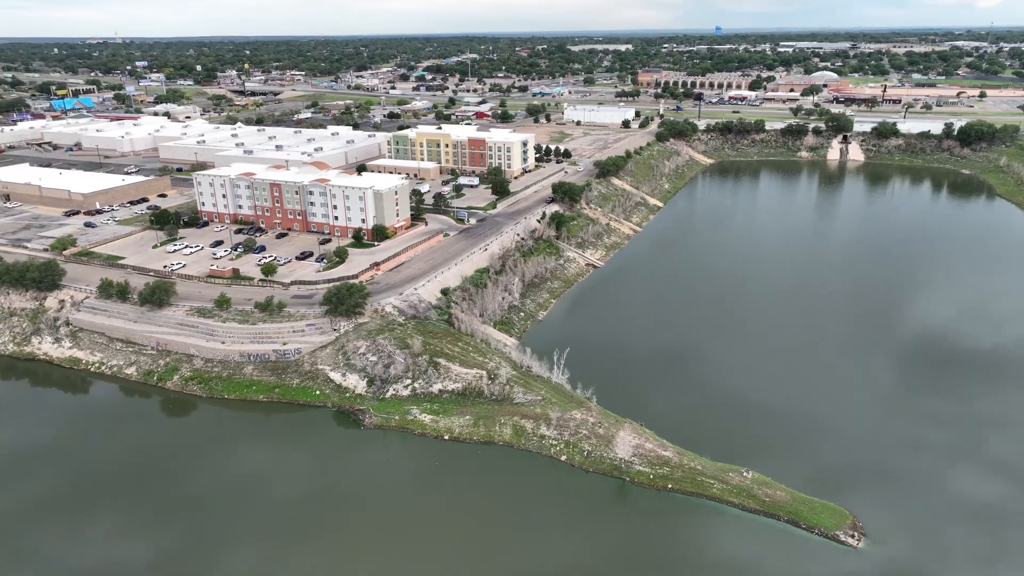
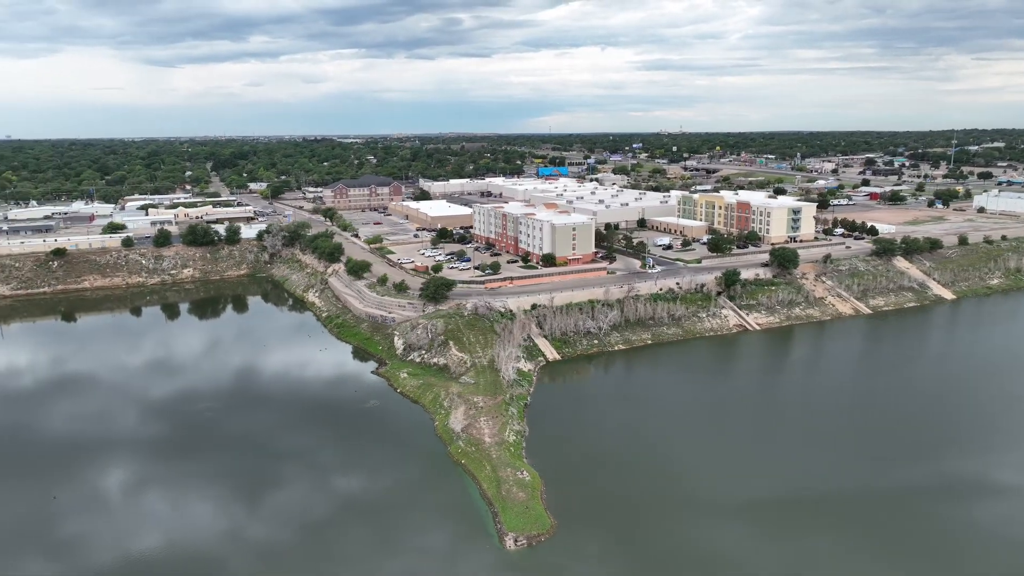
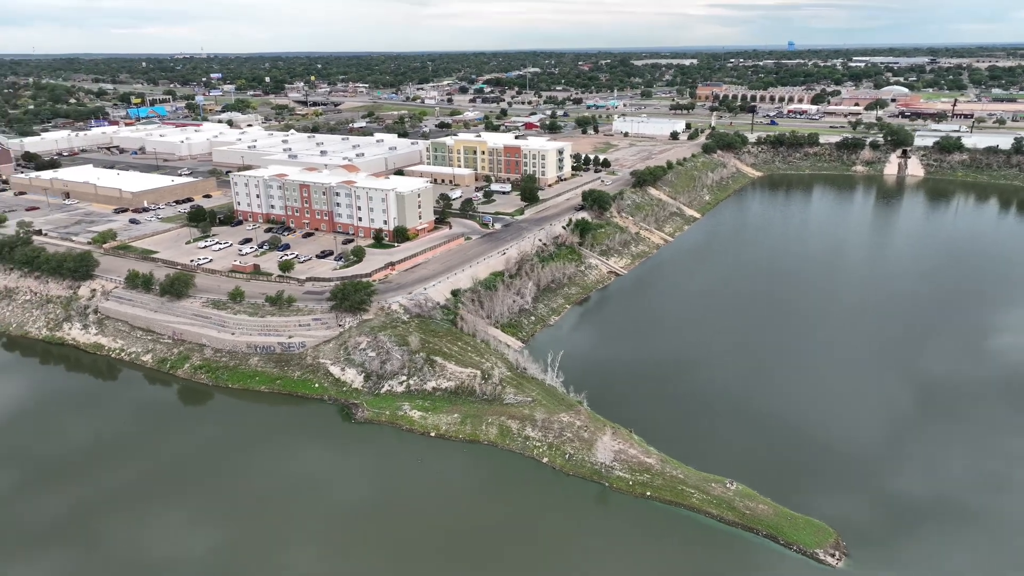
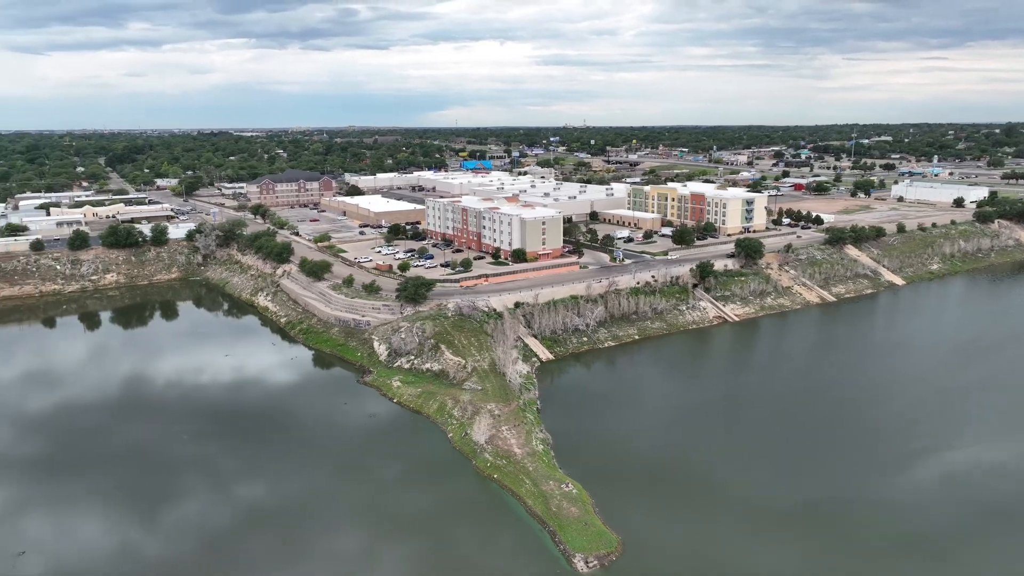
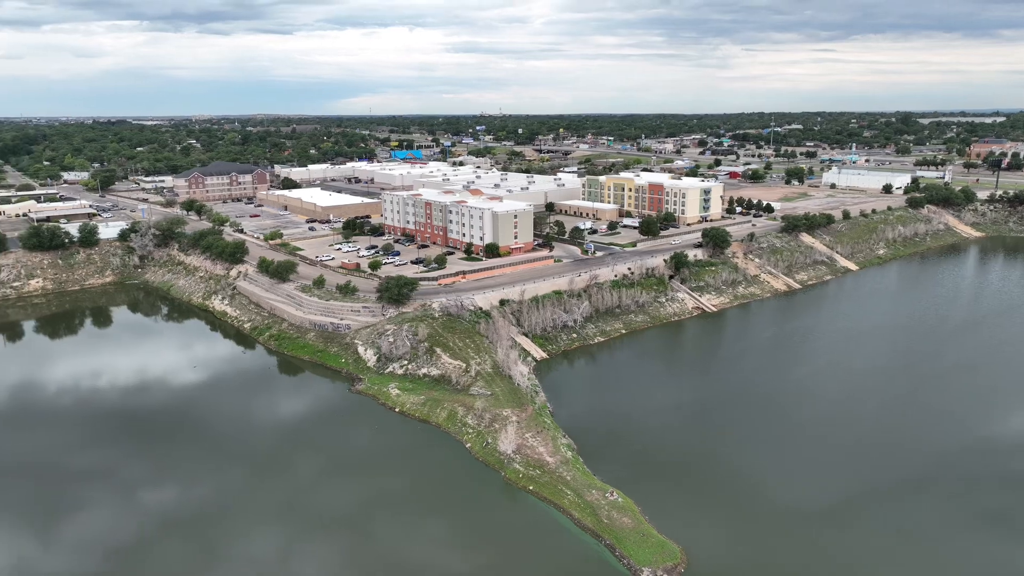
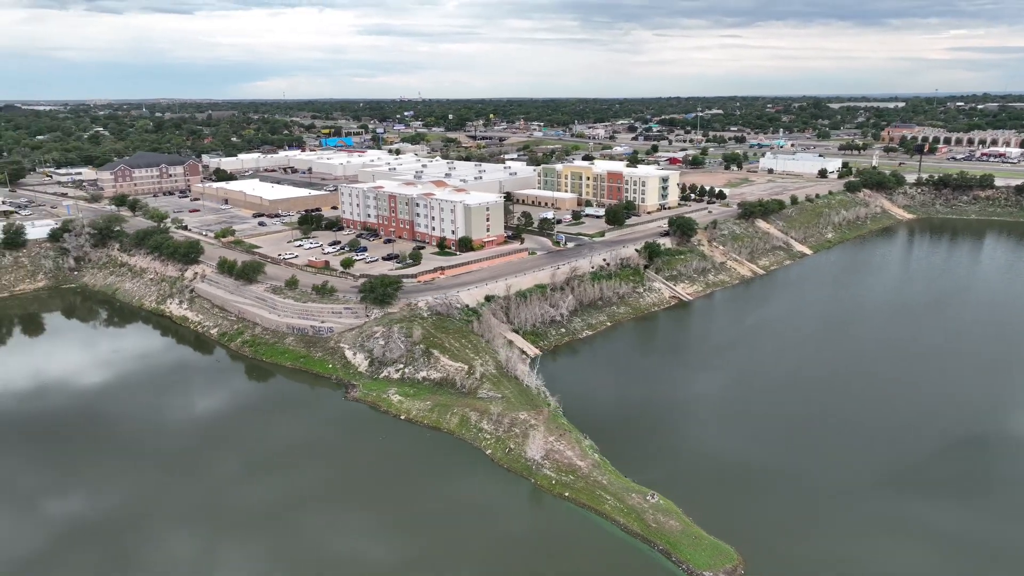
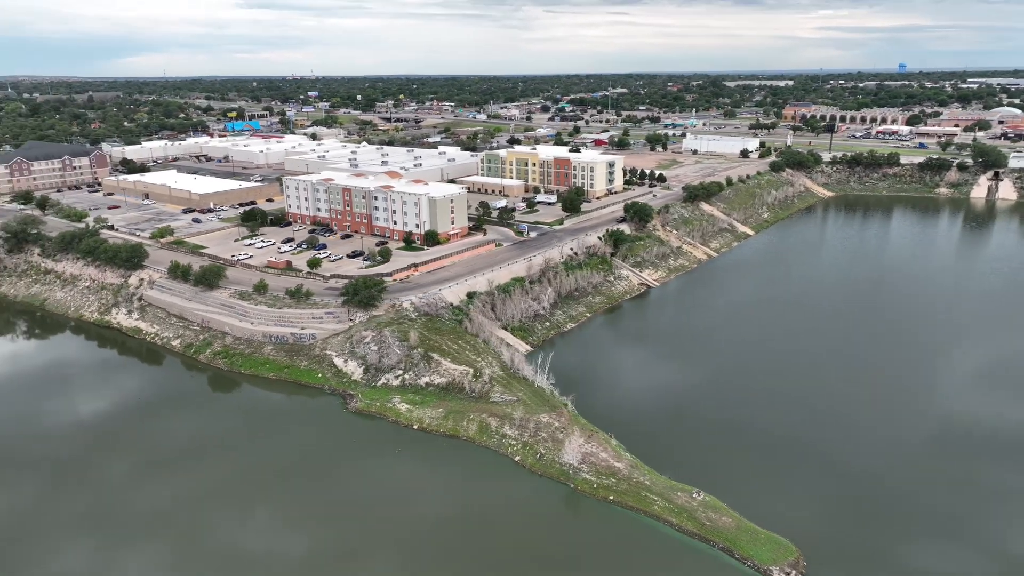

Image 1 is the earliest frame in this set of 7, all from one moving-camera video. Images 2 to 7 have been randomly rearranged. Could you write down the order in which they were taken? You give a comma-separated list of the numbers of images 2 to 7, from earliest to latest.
3, 7, 6, 5, 4, 2
